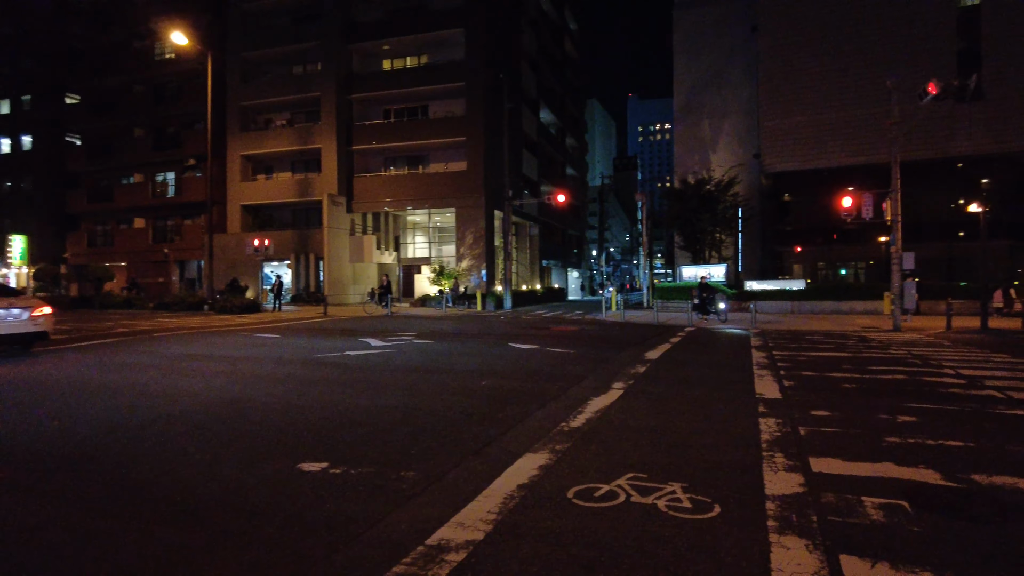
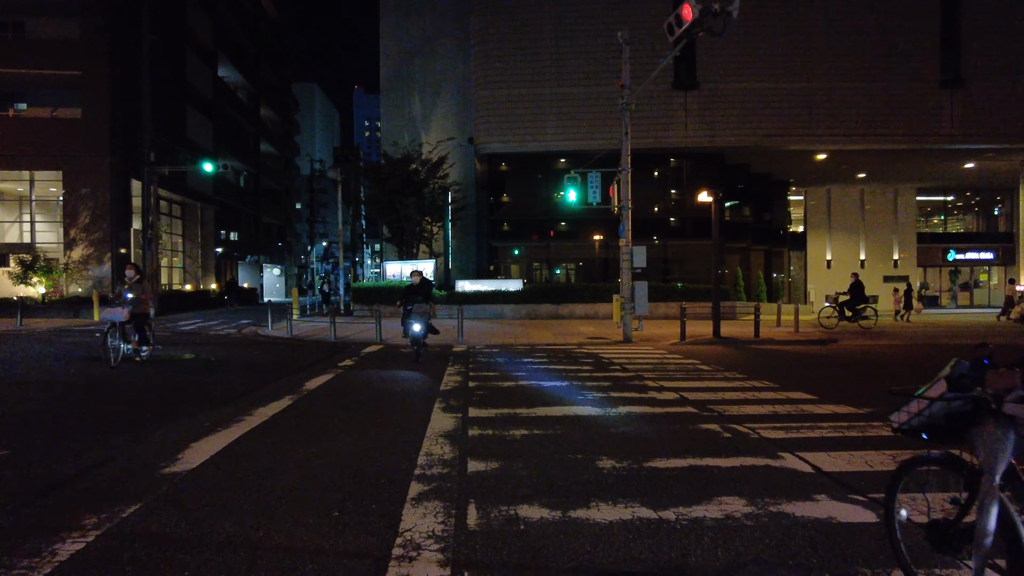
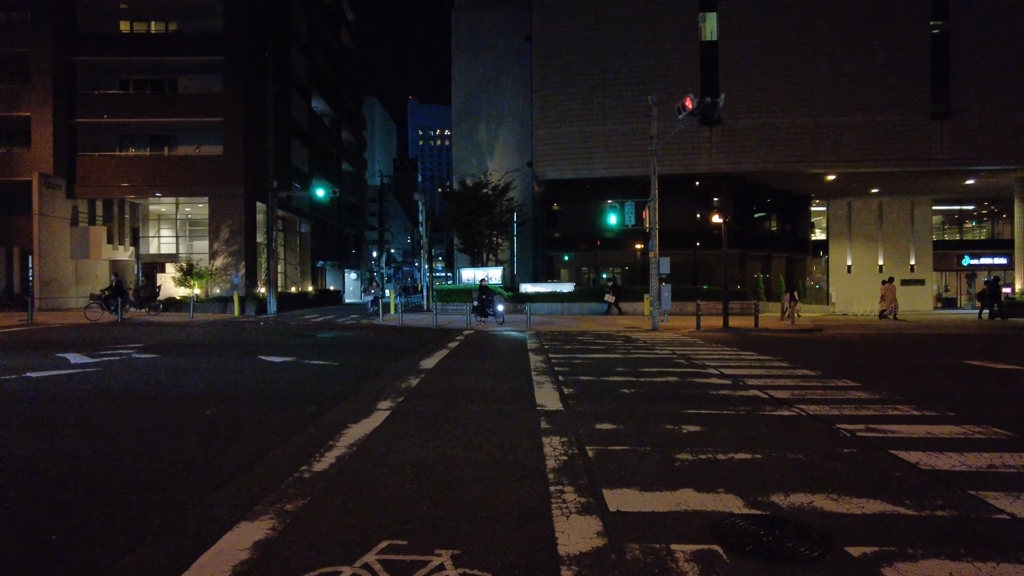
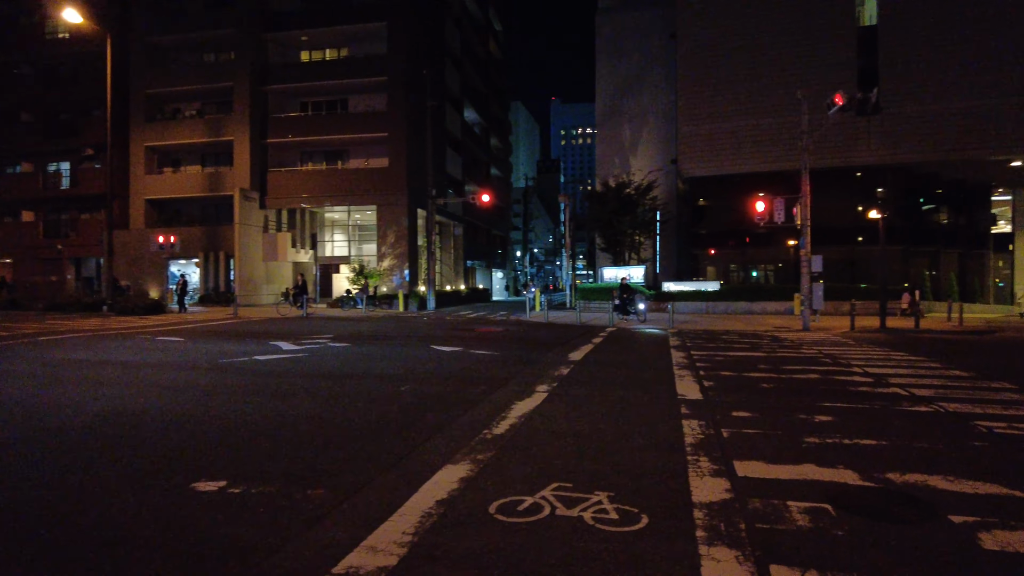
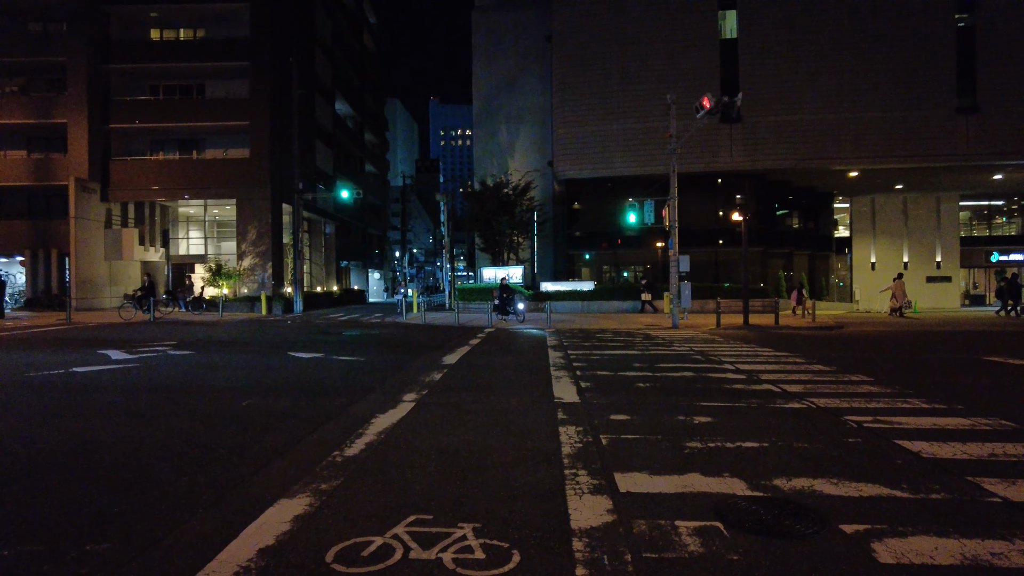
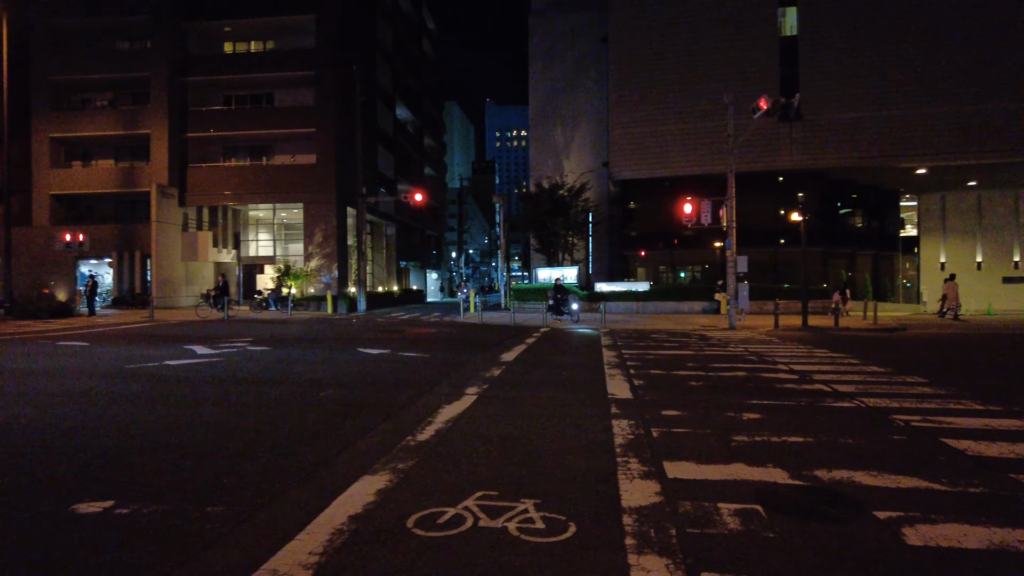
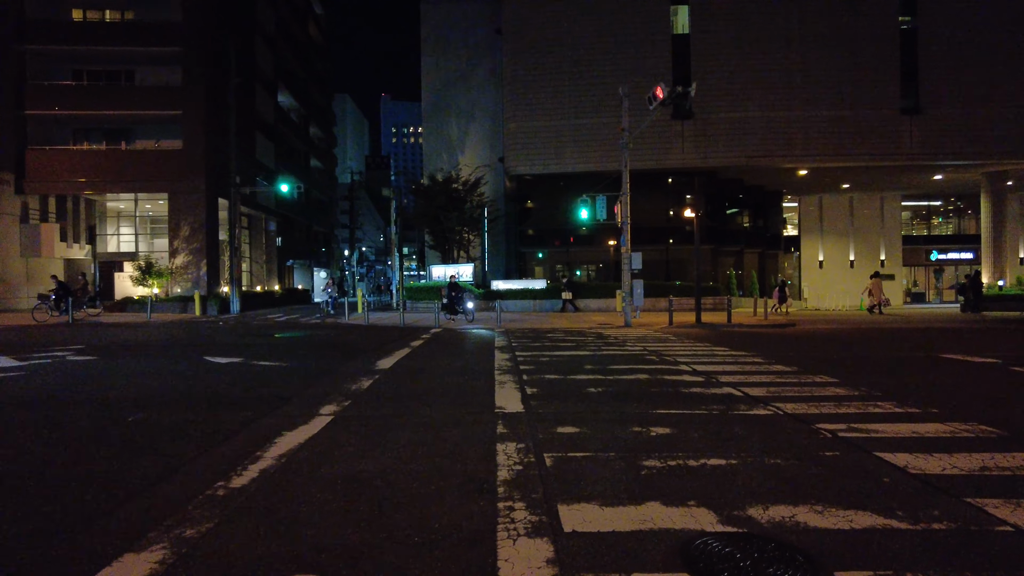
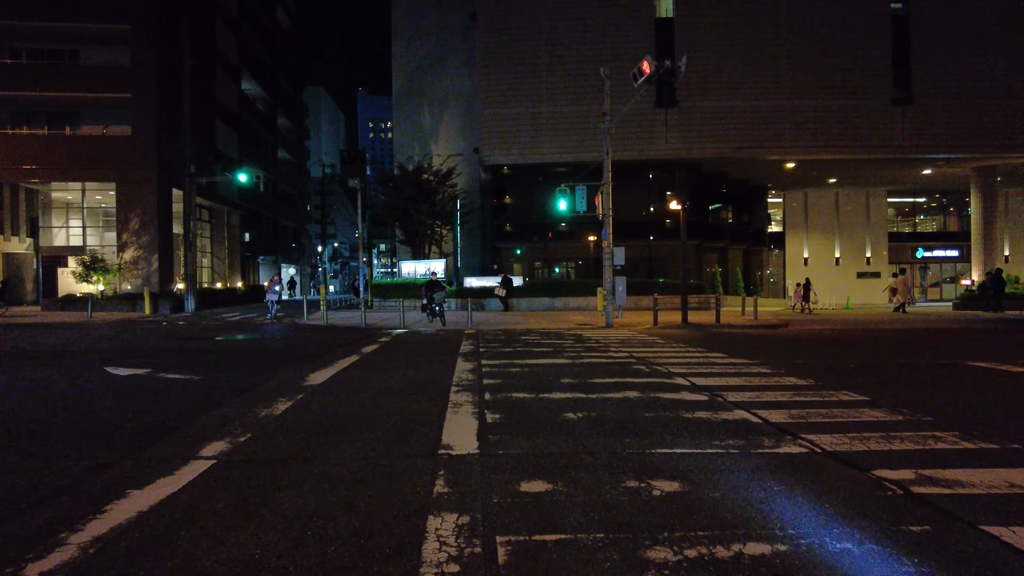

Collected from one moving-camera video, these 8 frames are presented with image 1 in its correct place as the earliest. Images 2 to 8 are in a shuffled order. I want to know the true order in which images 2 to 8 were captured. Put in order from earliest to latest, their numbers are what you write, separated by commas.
4, 6, 5, 3, 7, 8, 2
